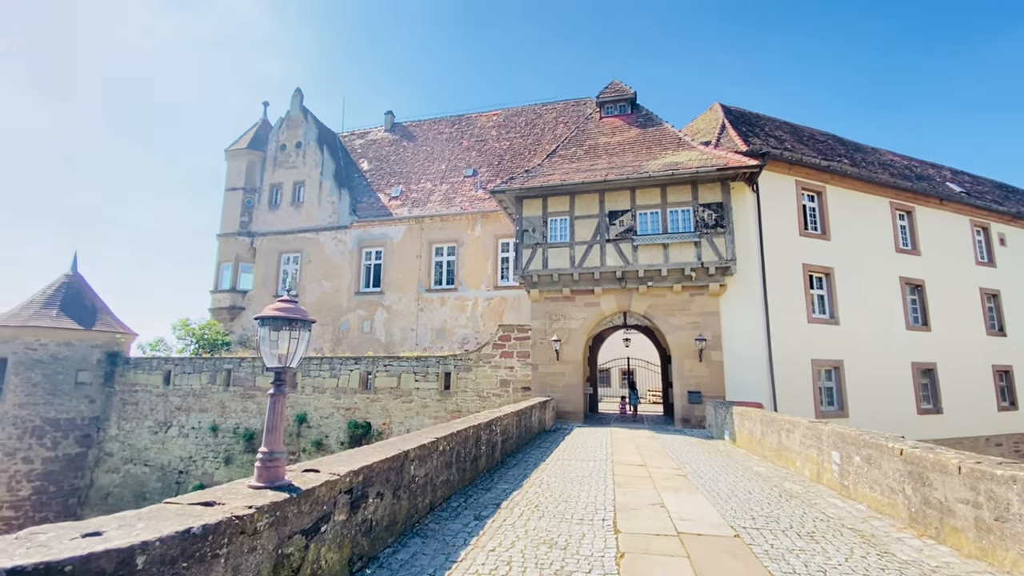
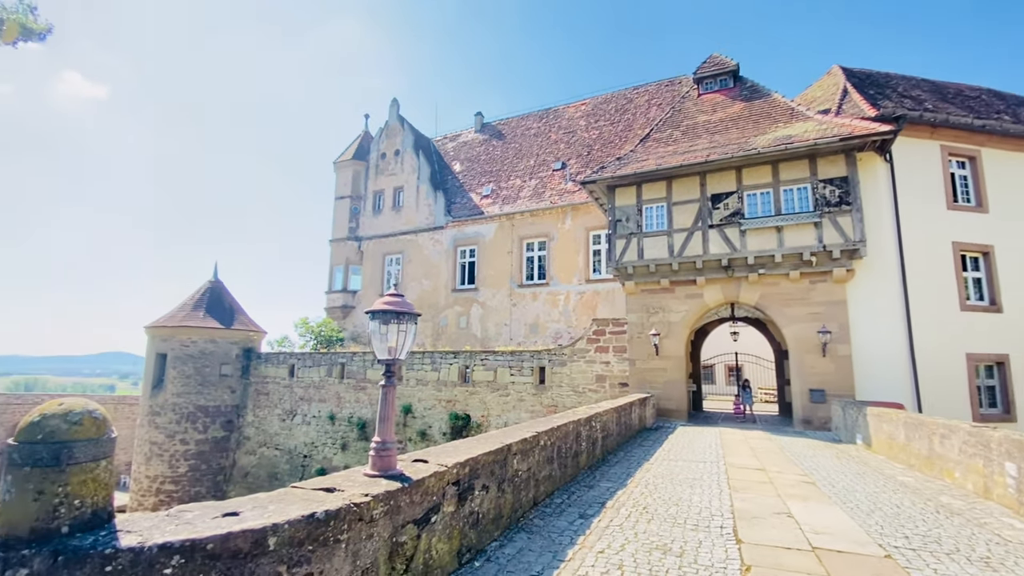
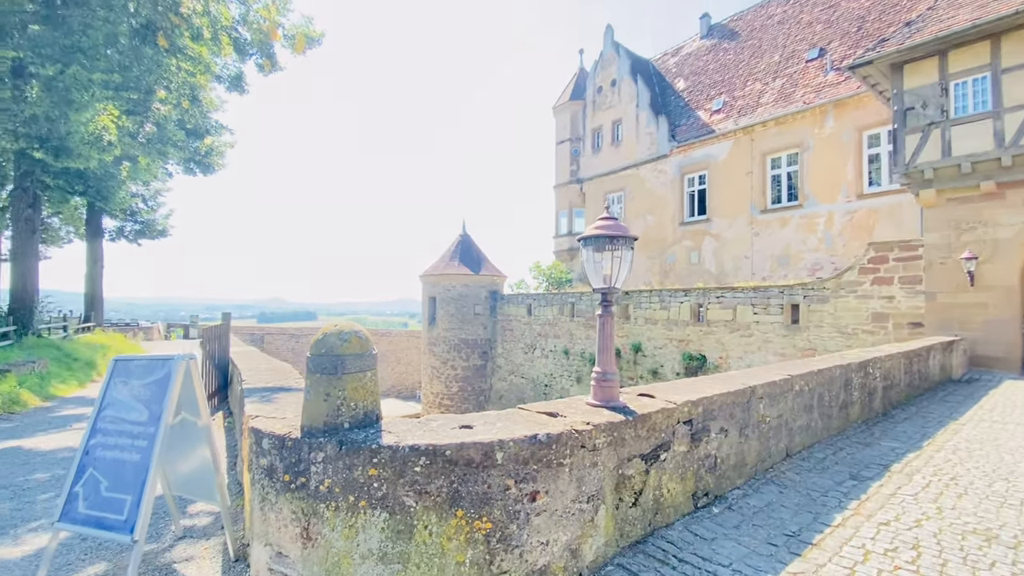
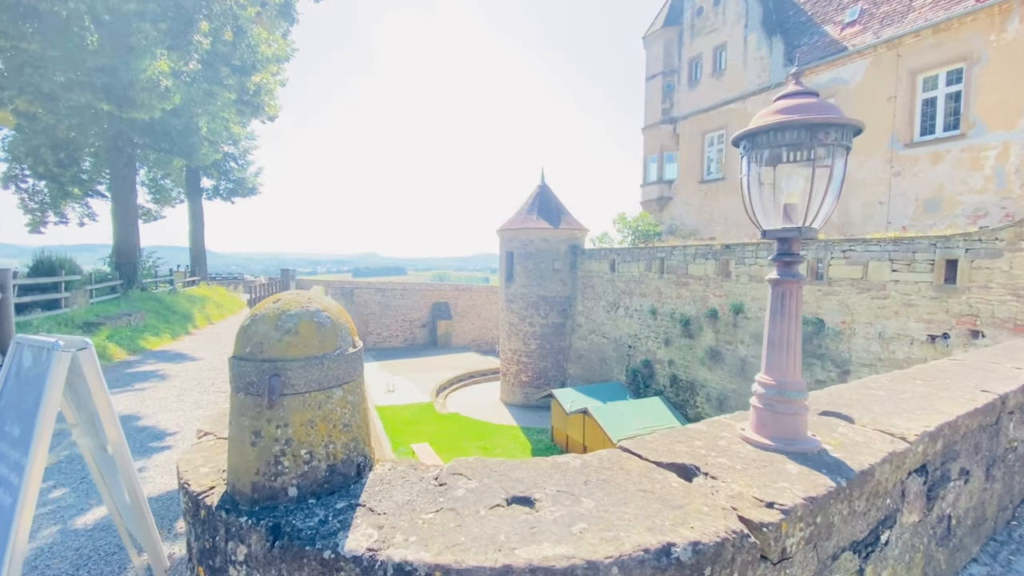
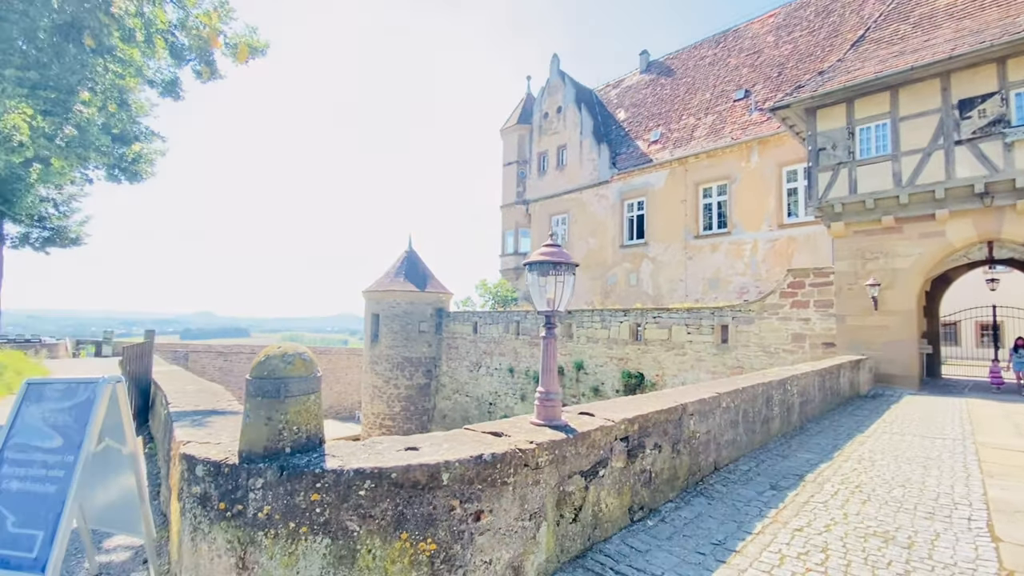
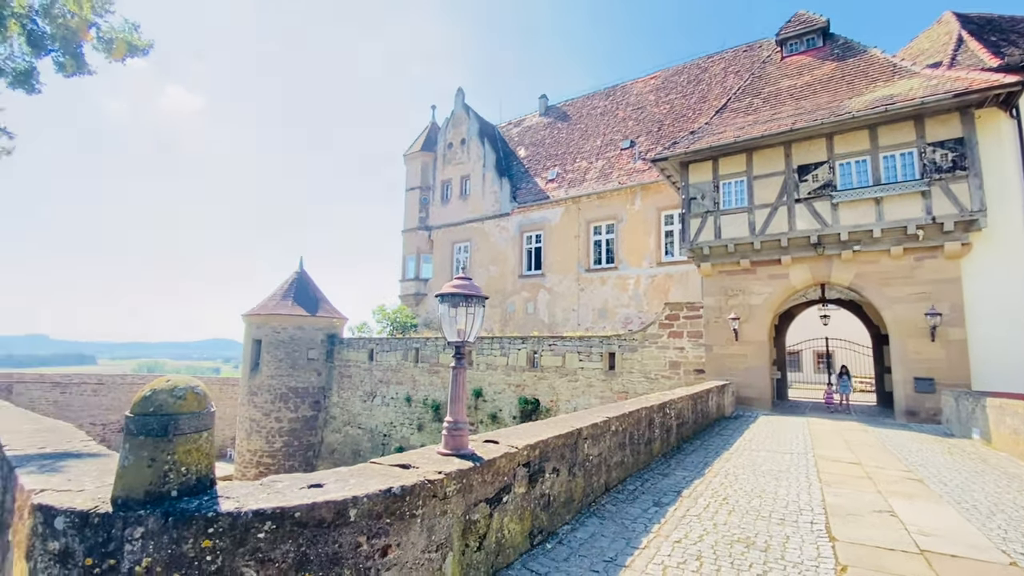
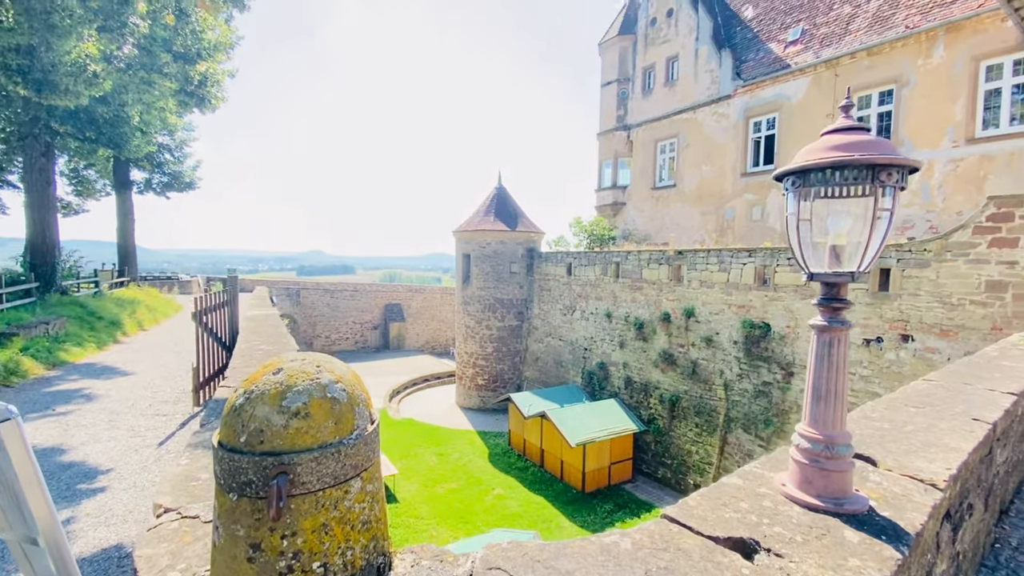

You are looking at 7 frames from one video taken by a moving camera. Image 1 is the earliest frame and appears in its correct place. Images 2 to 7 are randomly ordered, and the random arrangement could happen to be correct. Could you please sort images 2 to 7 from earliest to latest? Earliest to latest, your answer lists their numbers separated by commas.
2, 6, 5, 3, 4, 7
